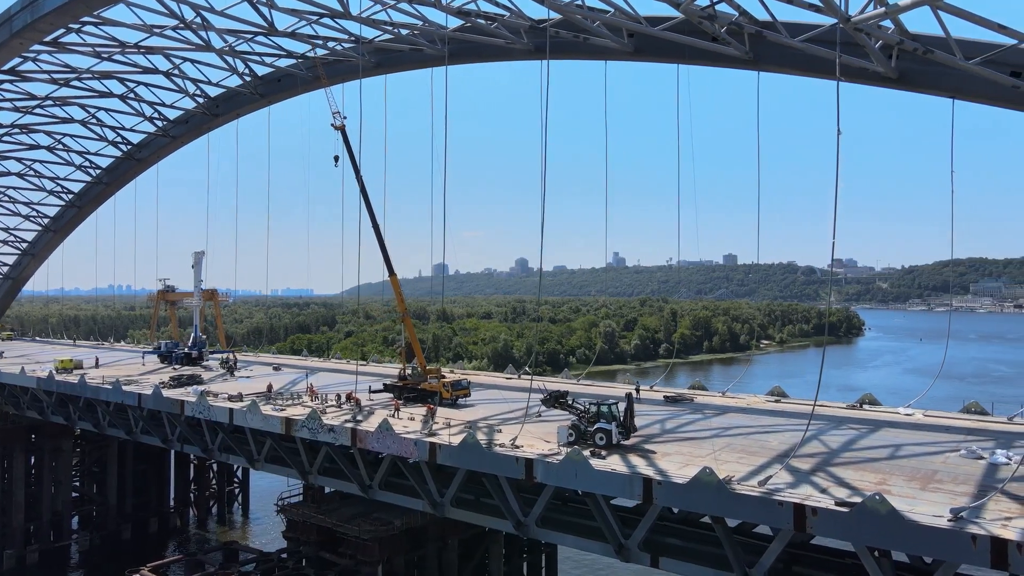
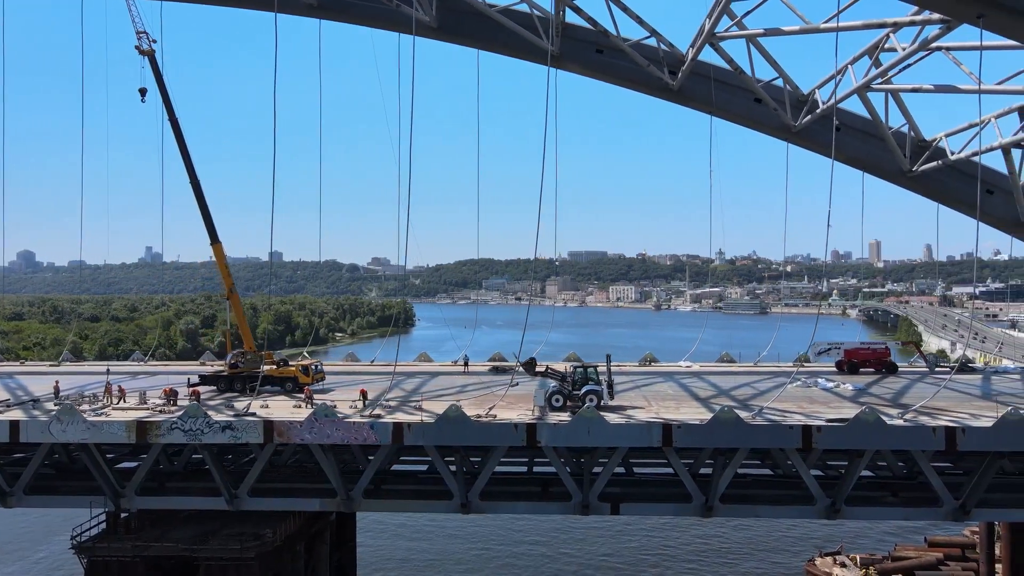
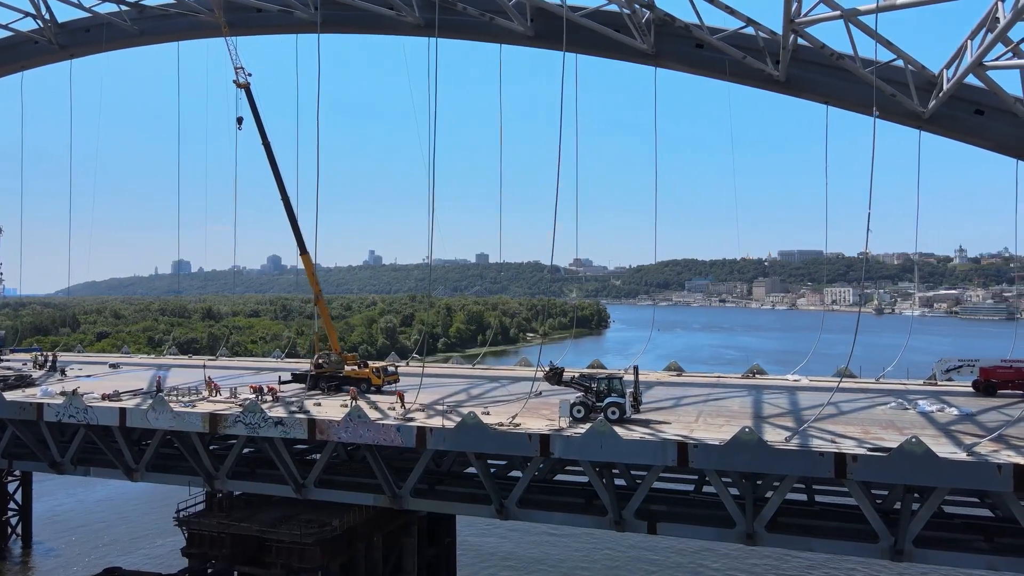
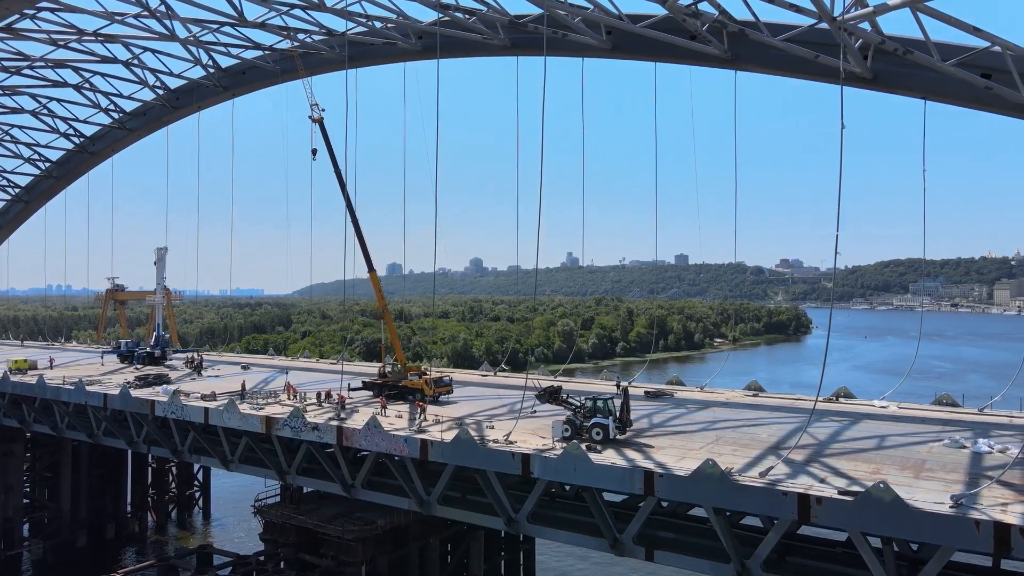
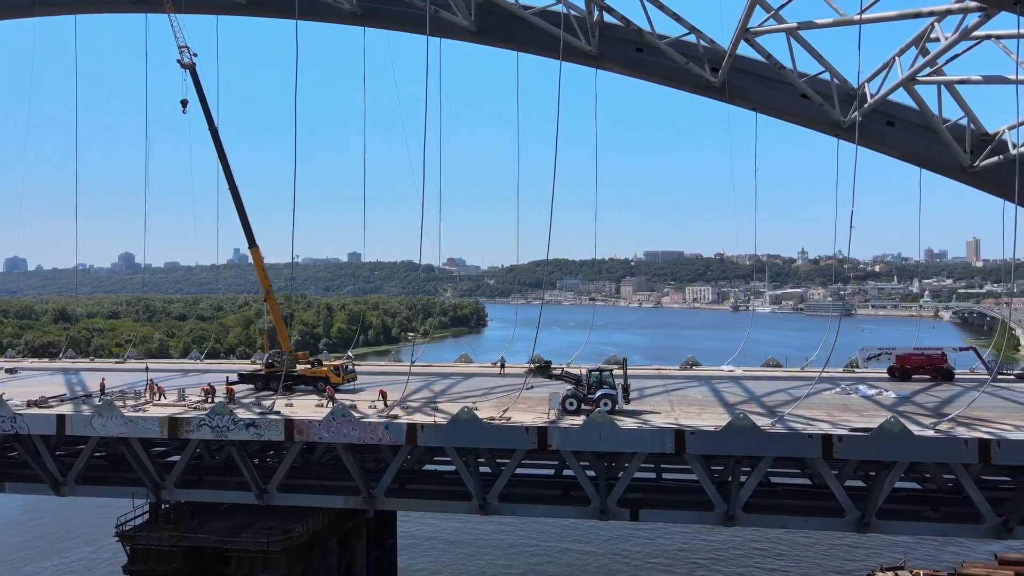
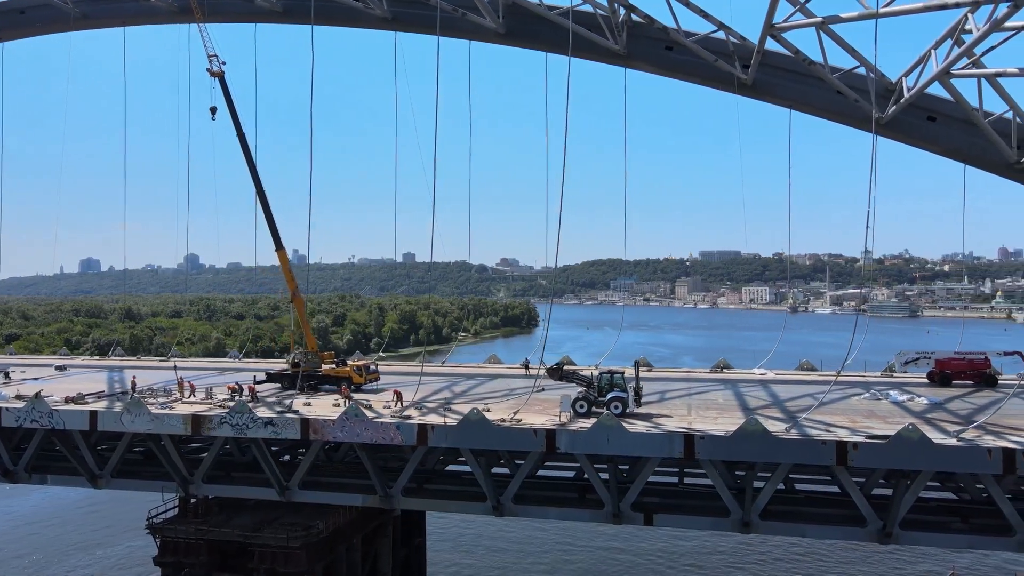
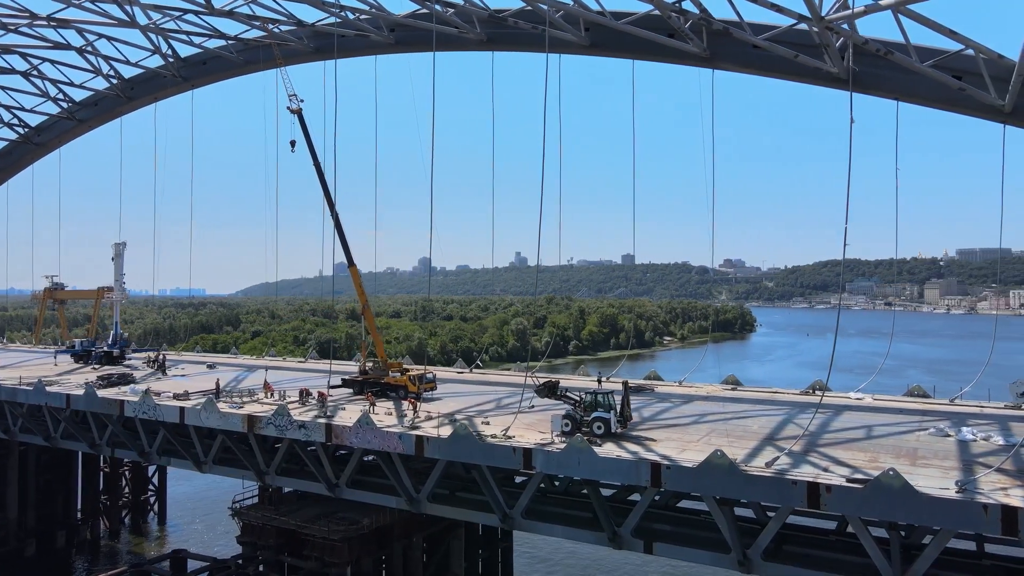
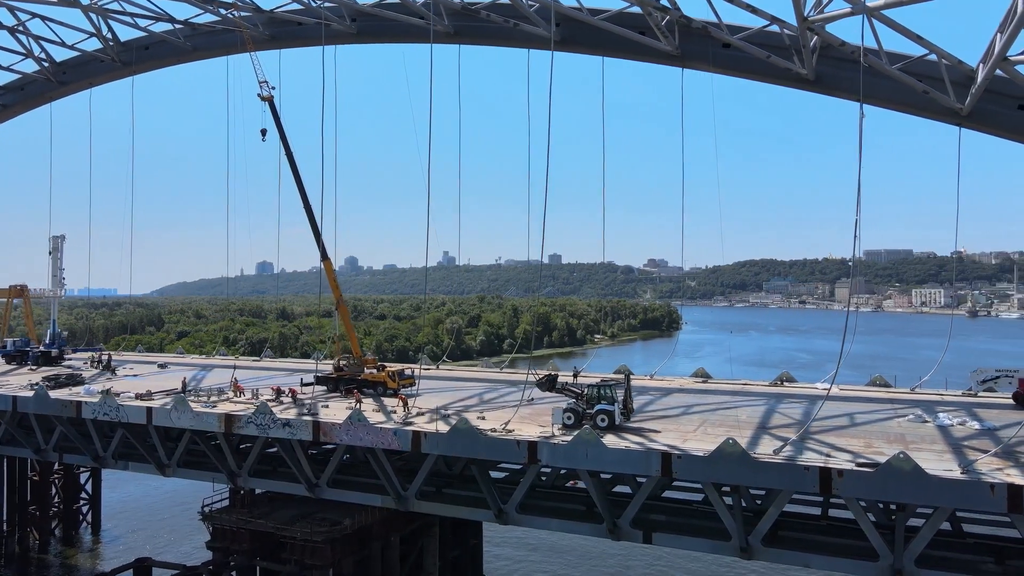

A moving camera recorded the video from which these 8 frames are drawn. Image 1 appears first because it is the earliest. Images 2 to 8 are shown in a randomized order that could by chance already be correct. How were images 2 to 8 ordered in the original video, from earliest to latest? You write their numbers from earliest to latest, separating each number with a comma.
4, 7, 8, 3, 6, 5, 2
